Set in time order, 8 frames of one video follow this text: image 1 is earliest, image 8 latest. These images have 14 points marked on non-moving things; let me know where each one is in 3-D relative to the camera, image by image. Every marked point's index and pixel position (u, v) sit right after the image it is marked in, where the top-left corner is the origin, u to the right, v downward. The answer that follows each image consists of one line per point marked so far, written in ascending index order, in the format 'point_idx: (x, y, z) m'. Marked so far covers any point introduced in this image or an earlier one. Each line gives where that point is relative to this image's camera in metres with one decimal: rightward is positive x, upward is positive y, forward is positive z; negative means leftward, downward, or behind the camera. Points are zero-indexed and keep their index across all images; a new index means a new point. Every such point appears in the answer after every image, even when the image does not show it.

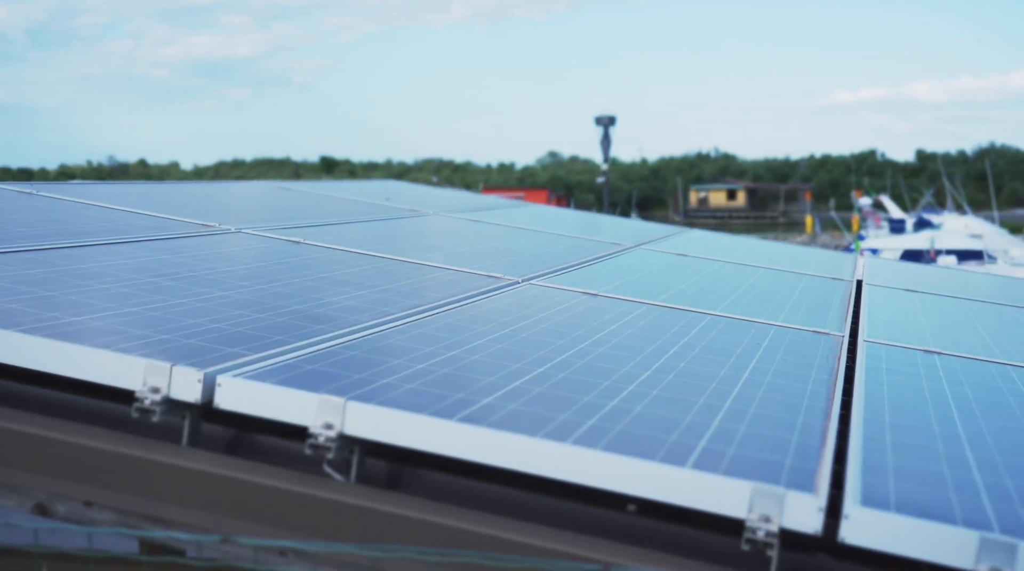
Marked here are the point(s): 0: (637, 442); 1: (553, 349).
0: (+0.4, -0.6, +3.5) m
1: (+0.2, -0.3, +5.1) m
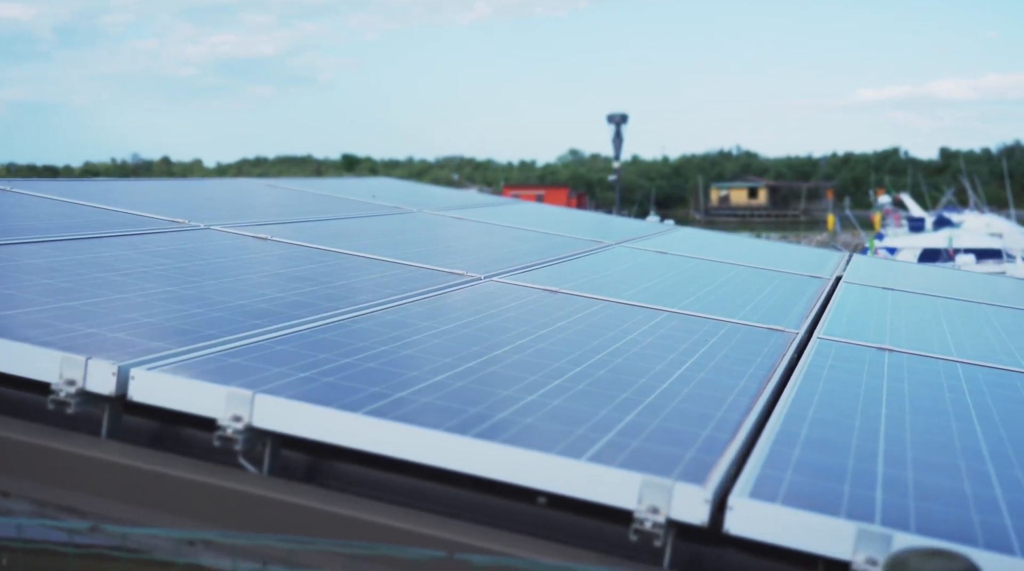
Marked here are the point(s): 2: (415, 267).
0: (+0.1, -0.5, +3.6) m
1: (-0.1, -0.3, +5.2) m
2: (-0.8, +0.2, +8.3) m
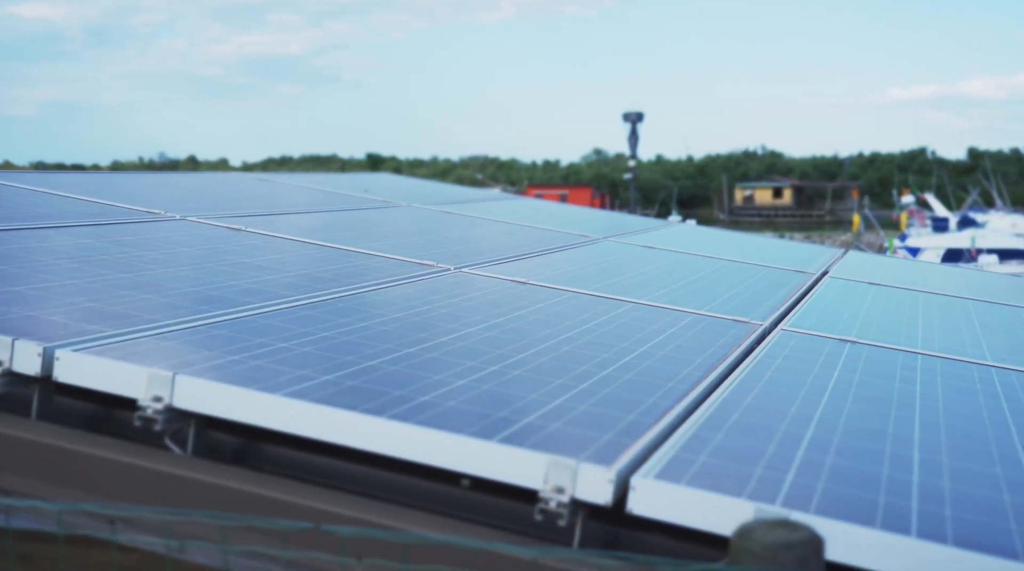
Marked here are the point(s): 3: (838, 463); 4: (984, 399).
0: (-0.2, -0.5, +3.6) m
1: (-0.4, -0.2, +5.2) m
2: (-1.1, +0.2, +8.4) m
3: (+1.2, -0.7, +3.6) m
4: (+2.6, -0.6, +5.3) m
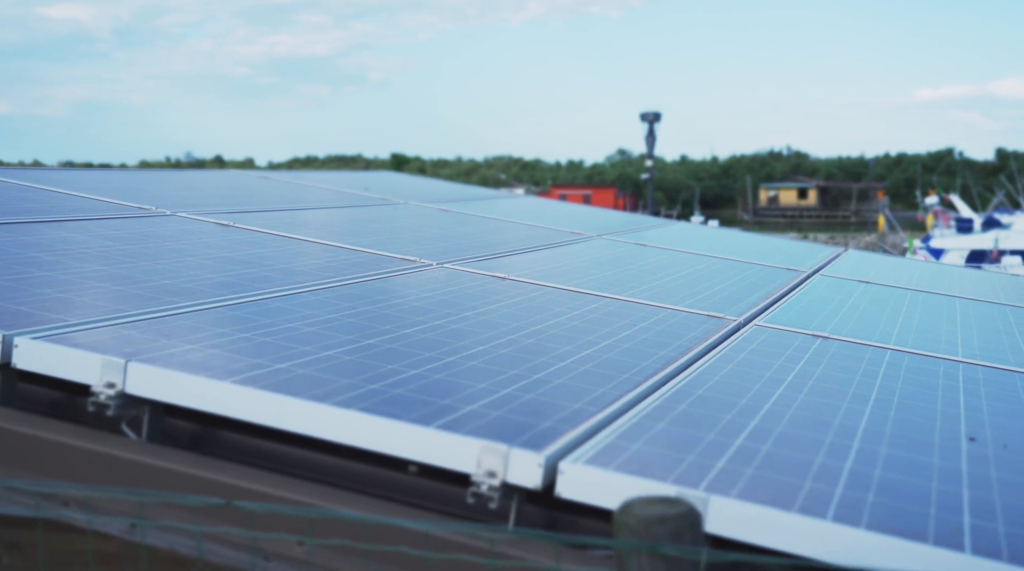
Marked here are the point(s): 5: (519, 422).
0: (-0.4, -0.4, +3.7) m
1: (-0.6, -0.2, +5.3) m
2: (-1.2, +0.3, +8.5) m
3: (+1.0, -0.6, +3.7) m
4: (+2.4, -0.6, +5.4) m
5: (0.0, -0.5, +3.6) m
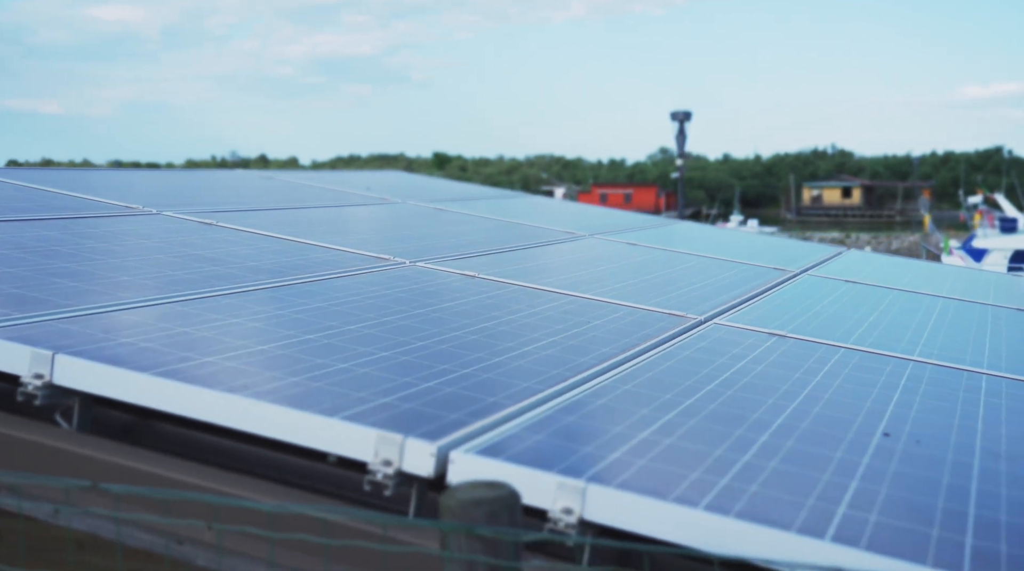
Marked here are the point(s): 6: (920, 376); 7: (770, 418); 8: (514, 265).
0: (-0.8, -0.4, +3.8) m
1: (-0.9, -0.2, +5.5) m
2: (-1.5, +0.3, +8.7) m
3: (+0.6, -0.6, +3.8) m
4: (+2.0, -0.6, +5.4) m
5: (-0.3, -0.5, +3.8) m
6: (+2.5, -0.5, +6.0) m
7: (+1.2, -0.6, +4.5) m
8: (0.0, +0.2, +9.6) m
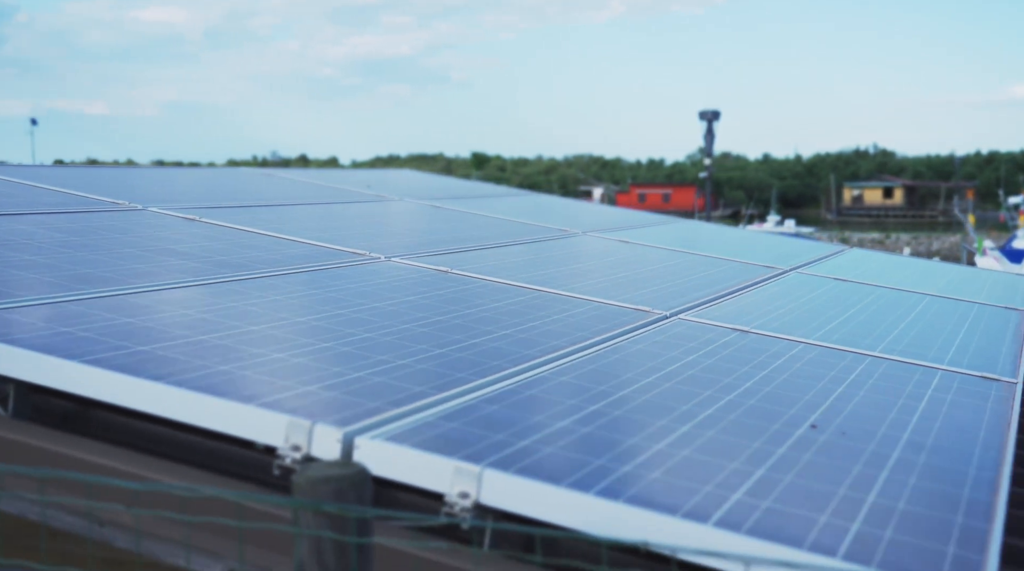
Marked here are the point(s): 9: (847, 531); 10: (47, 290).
0: (-1.1, -0.4, +3.9) m
1: (-1.2, -0.2, +5.6) m
2: (-1.7, +0.3, +8.8) m
3: (+0.3, -0.6, +3.9) m
4: (+1.8, -0.5, +5.5) m
5: (-0.6, -0.5, +3.9) m
6: (+2.2, -0.5, +6.0) m
7: (+0.9, -0.6, +4.6) m
8: (-0.2, +0.2, +9.7) m
9: (+1.0, -0.8, +3.1) m
10: (-2.6, 0.0, +5.6) m
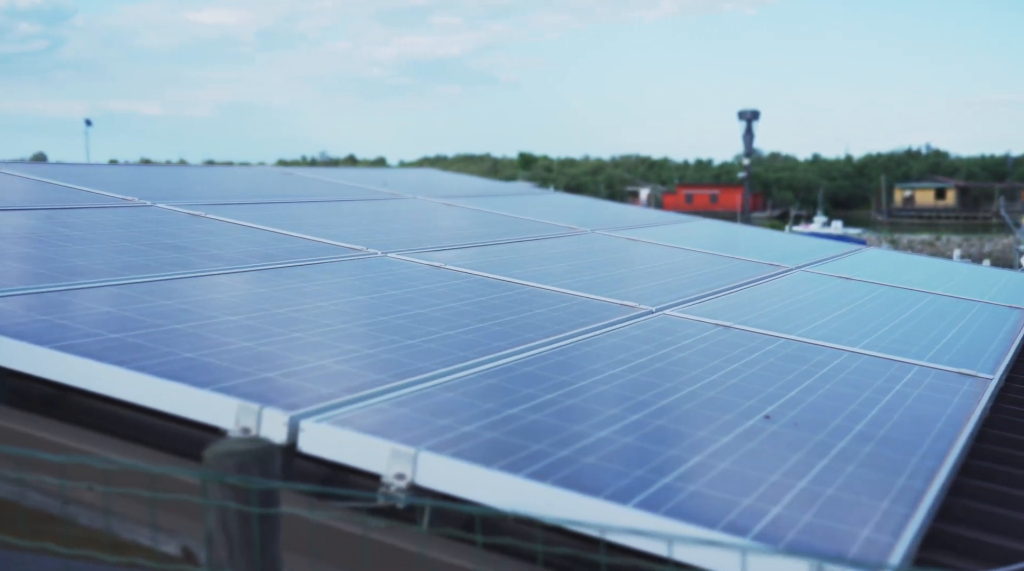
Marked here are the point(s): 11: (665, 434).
0: (-1.3, -0.3, +4.1) m
1: (-1.4, -0.1, +5.7) m
2: (-1.7, +0.4, +8.9) m
3: (+0.1, -0.5, +4.0) m
4: (+1.6, -0.5, +5.6) m
5: (-0.9, -0.4, +4.0) m
6: (+2.1, -0.5, +6.1) m
7: (+0.7, -0.5, +4.7) m
8: (-0.2, +0.3, +9.8) m
9: (+0.8, -0.7, +3.2) m
10: (-2.8, +0.1, +5.8) m
11: (+0.6, -0.6, +4.0) m
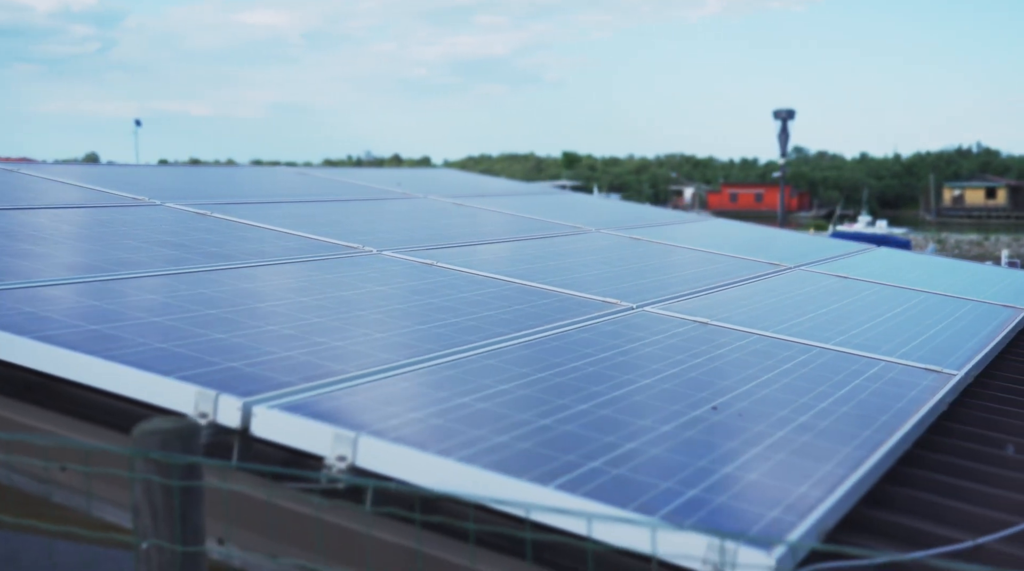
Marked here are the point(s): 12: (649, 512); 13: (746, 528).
0: (-1.5, -0.3, +4.3) m
1: (-1.5, -0.1, +6.0) m
2: (-1.8, +0.4, +9.2) m
3: (-0.1, -0.5, +4.2) m
4: (+1.4, -0.5, +5.7) m
5: (-1.1, -0.4, +4.2) m
6: (+1.9, -0.5, +6.2) m
7: (+0.5, -0.5, +4.8) m
8: (-0.2, +0.3, +10.0) m
9: (+0.6, -0.7, +3.4) m
10: (-2.9, +0.1, +6.1) m
11: (+0.4, -0.6, +4.2) m
12: (+0.5, -0.7, +3.2) m
13: (+0.8, -0.8, +3.2) m
